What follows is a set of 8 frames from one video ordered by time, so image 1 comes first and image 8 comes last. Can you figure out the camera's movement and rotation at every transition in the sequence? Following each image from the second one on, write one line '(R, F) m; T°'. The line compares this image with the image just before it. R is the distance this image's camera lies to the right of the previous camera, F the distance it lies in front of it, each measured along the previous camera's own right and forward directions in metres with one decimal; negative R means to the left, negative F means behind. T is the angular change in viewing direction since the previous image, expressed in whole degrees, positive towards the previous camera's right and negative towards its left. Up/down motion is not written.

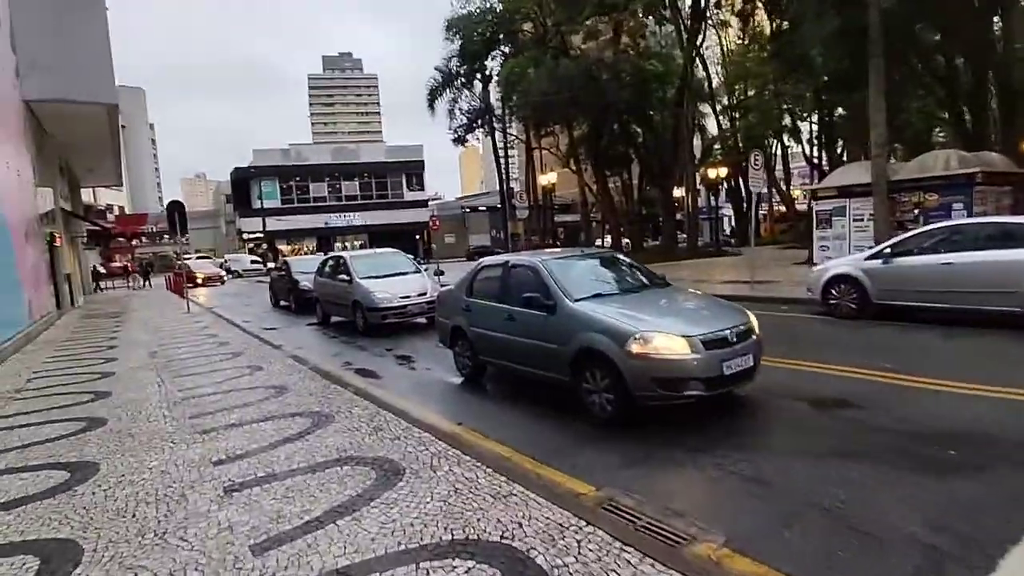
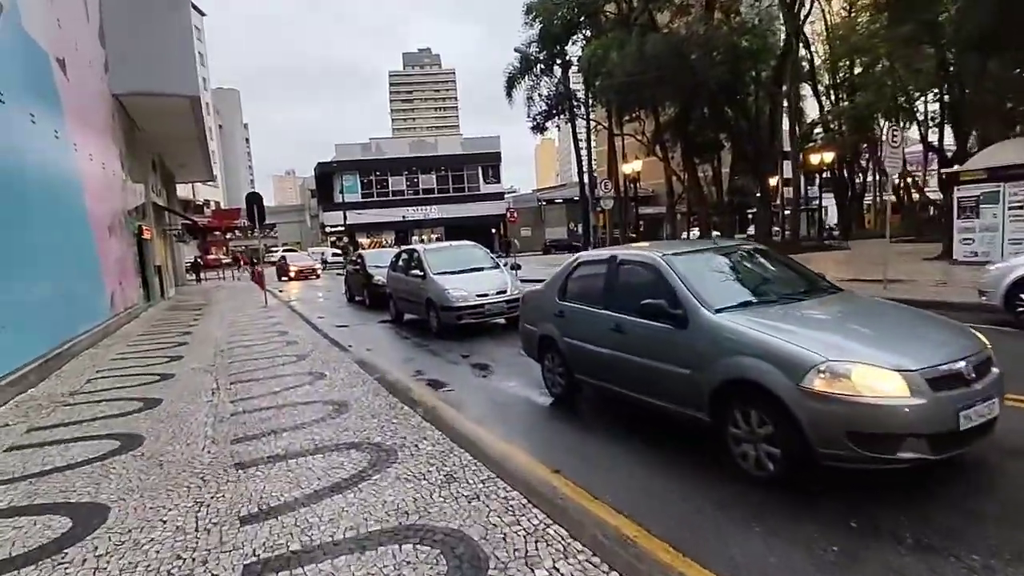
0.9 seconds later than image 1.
(-0.5, +2.1) m; -7°
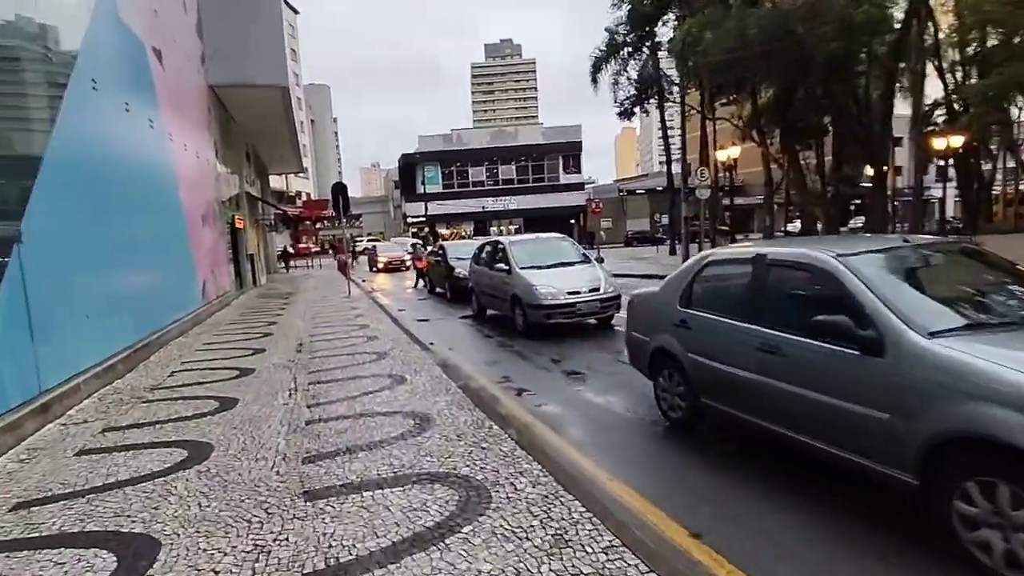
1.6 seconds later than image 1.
(-0.5, +1.4) m; -8°
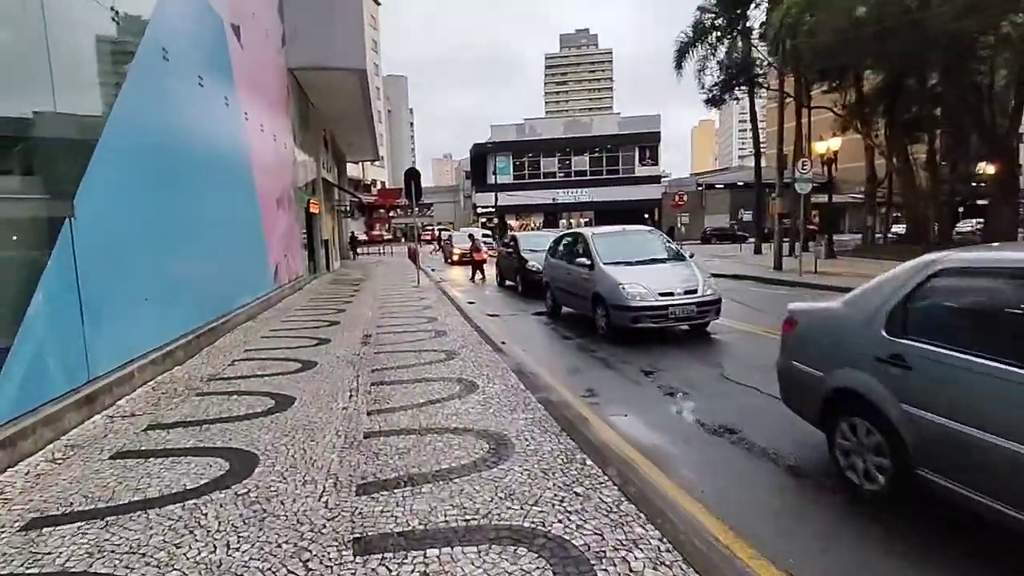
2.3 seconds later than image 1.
(-0.4, +1.5) m; -7°
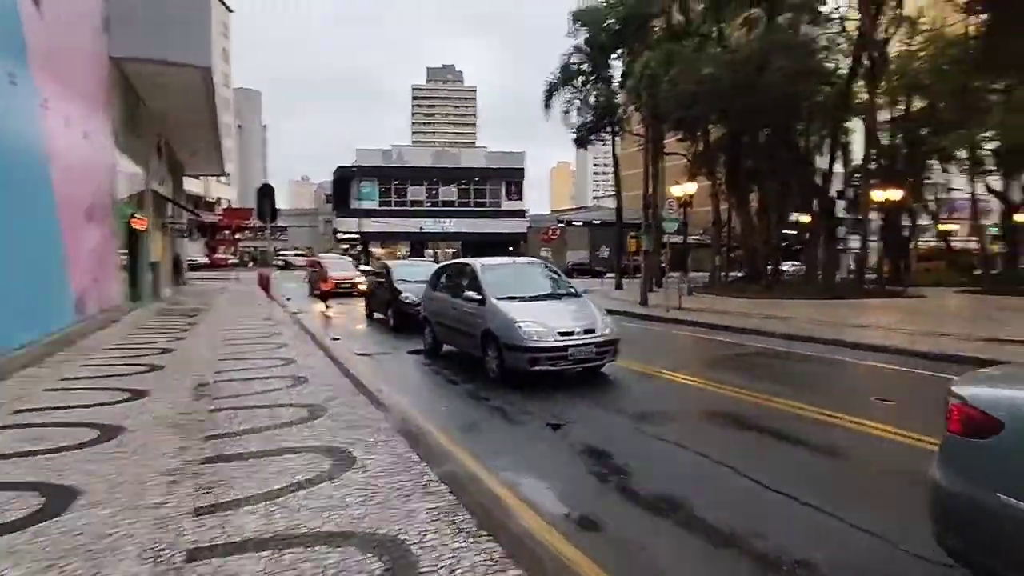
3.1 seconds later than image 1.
(-0.4, +1.8) m; +14°
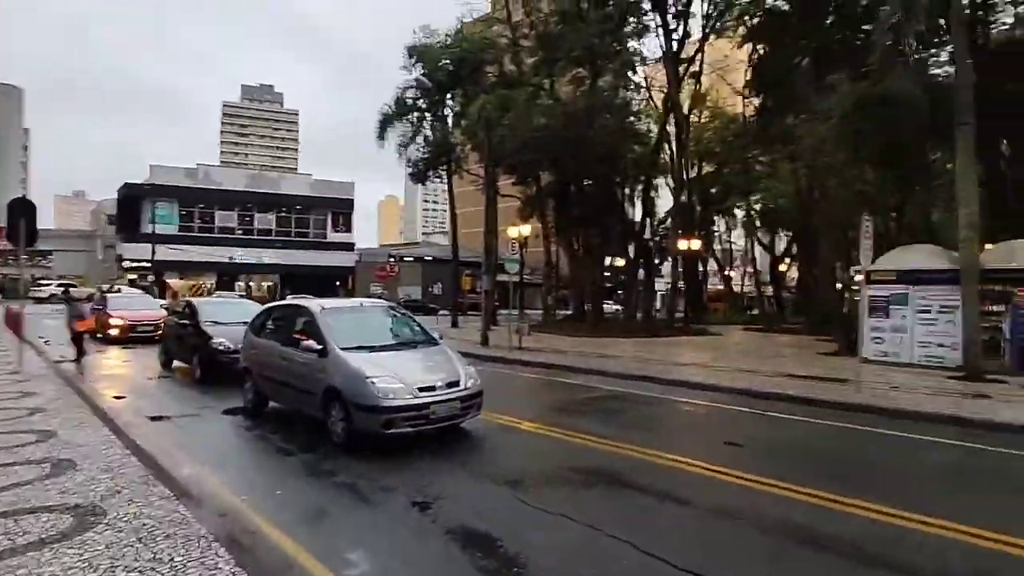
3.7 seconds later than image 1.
(-0.6, +1.4) m; +17°
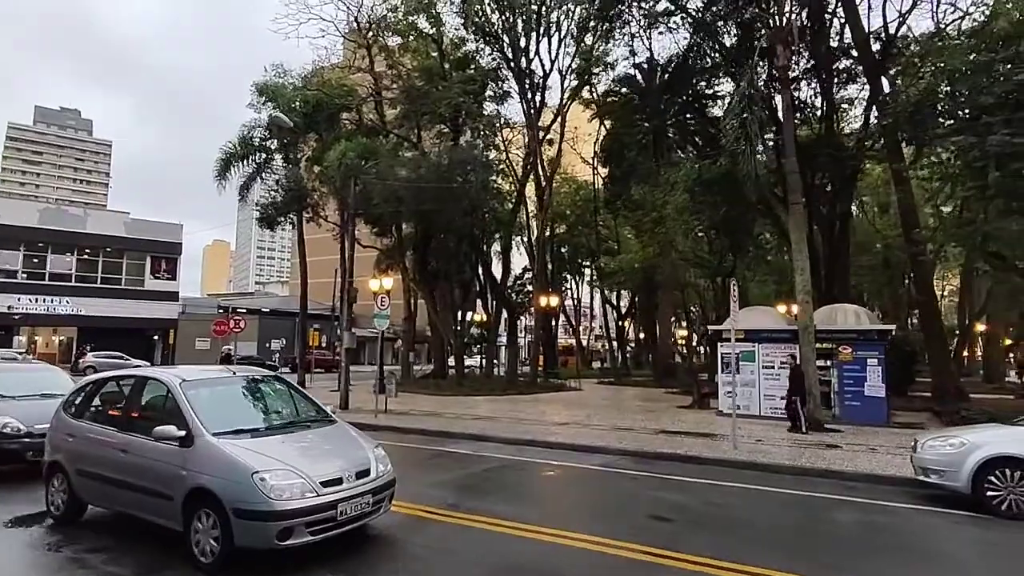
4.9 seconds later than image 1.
(-1.3, +1.3) m; +16°
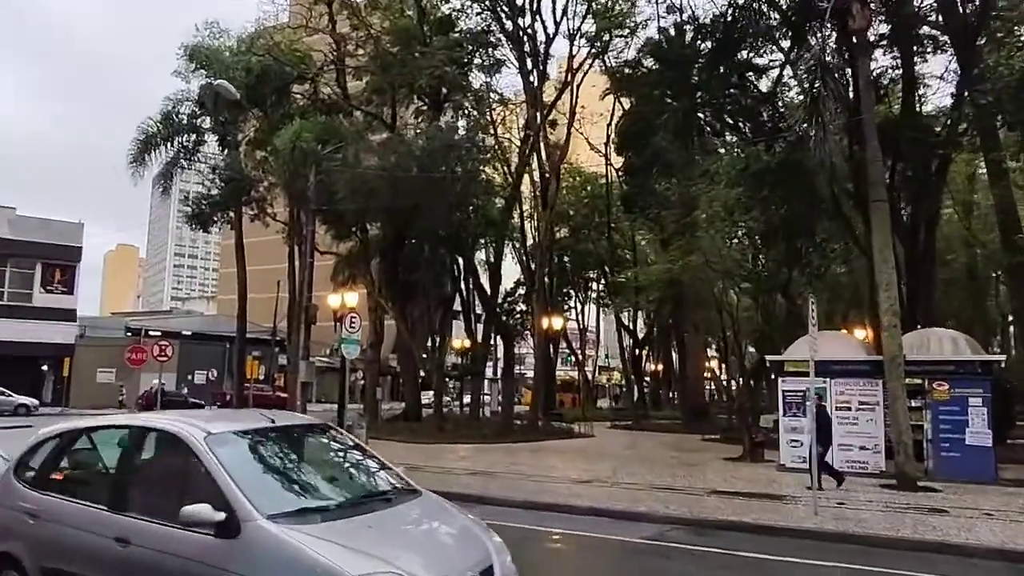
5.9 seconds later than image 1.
(-1.4, +6.4) m; +3°
